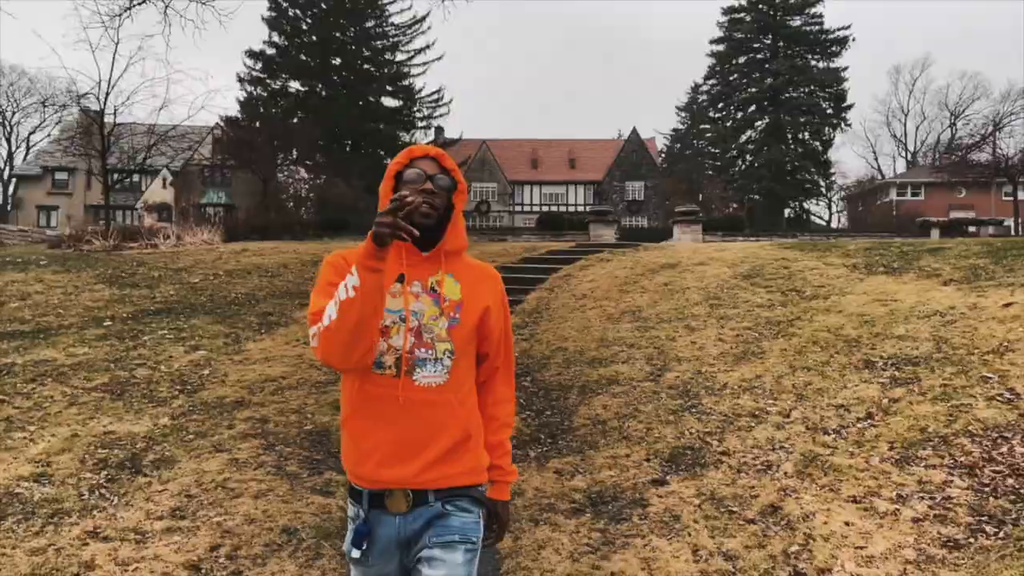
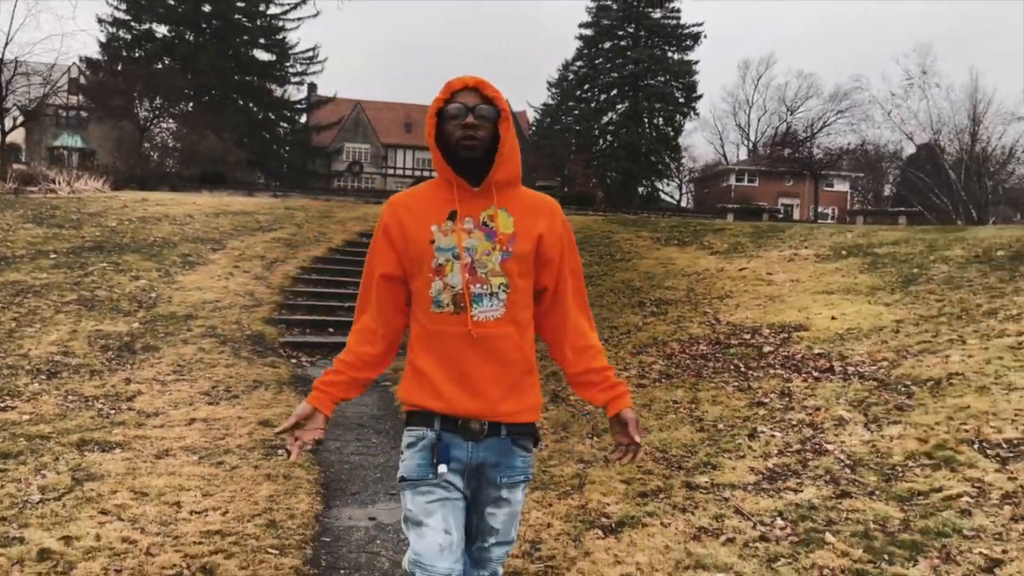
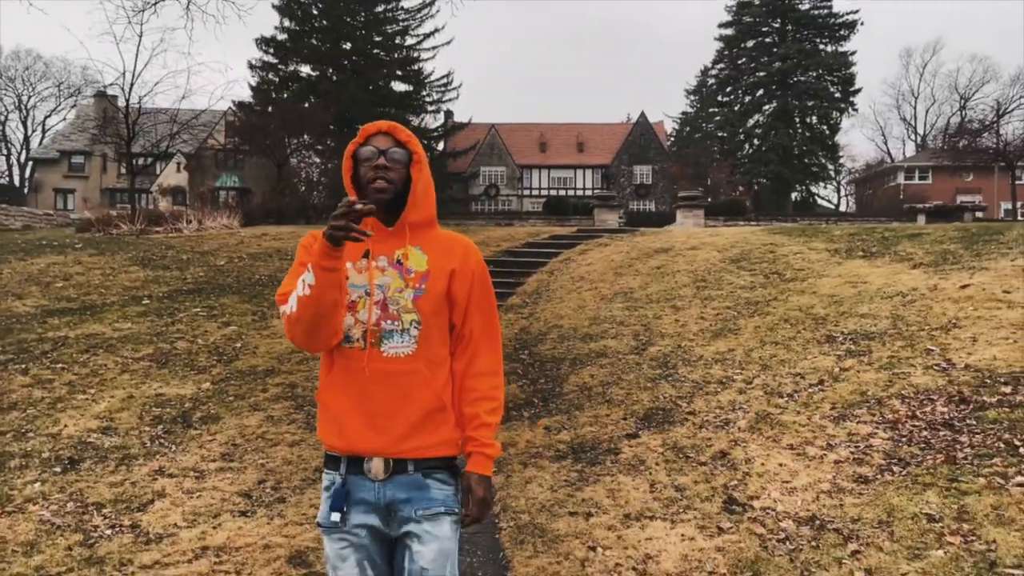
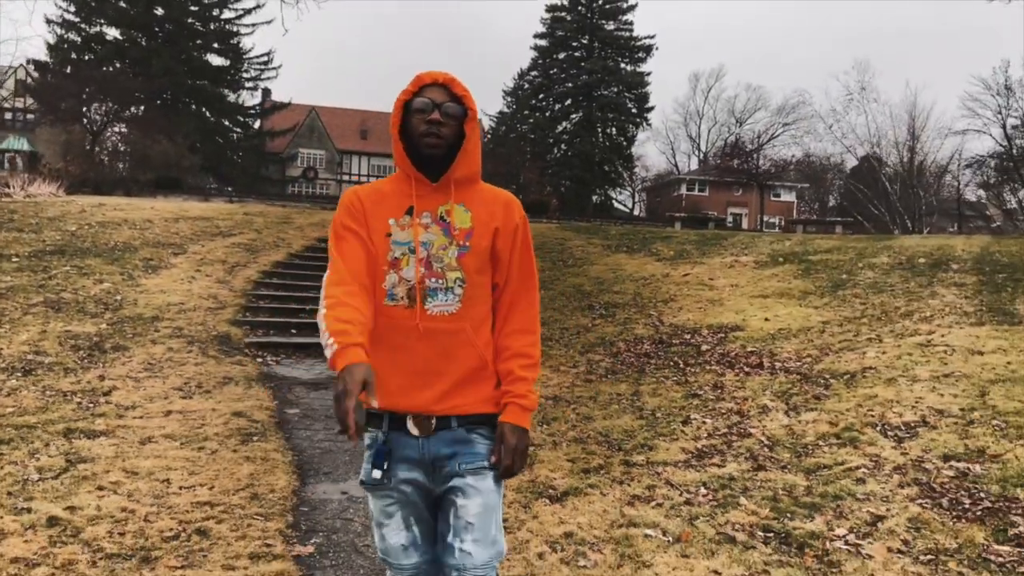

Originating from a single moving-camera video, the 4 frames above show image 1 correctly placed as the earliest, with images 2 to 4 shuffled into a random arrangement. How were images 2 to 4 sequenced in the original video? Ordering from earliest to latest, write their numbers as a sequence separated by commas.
3, 2, 4
